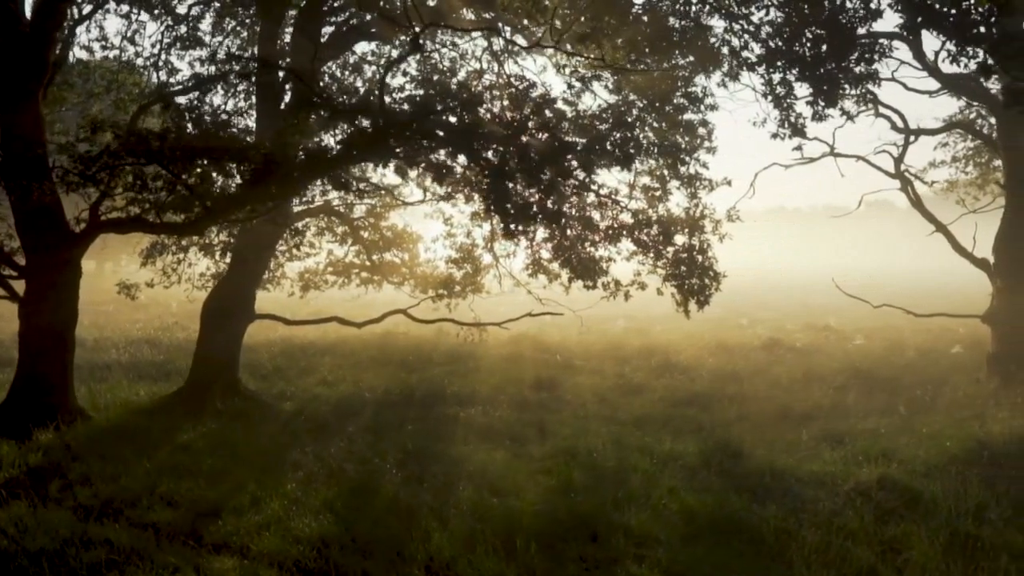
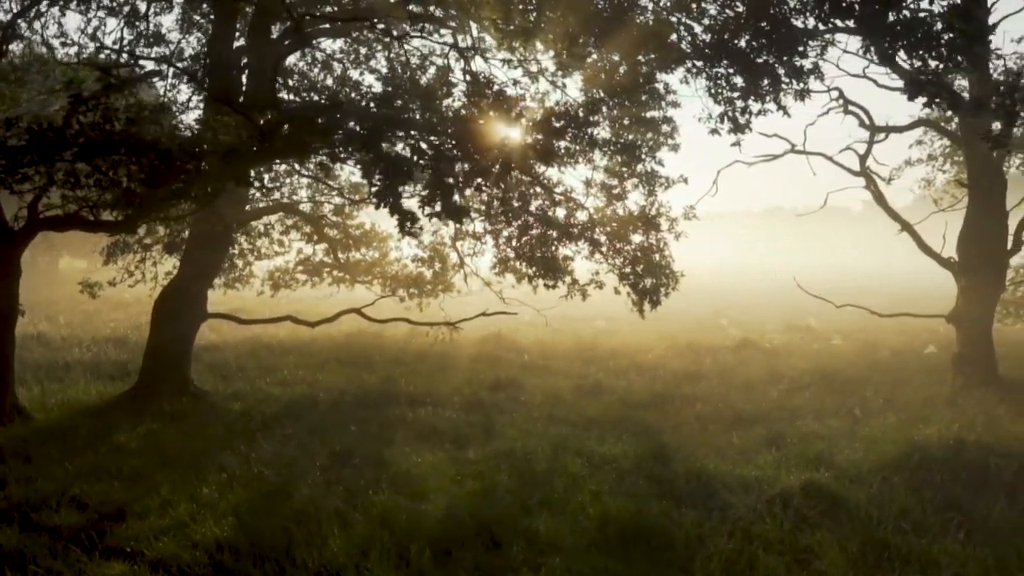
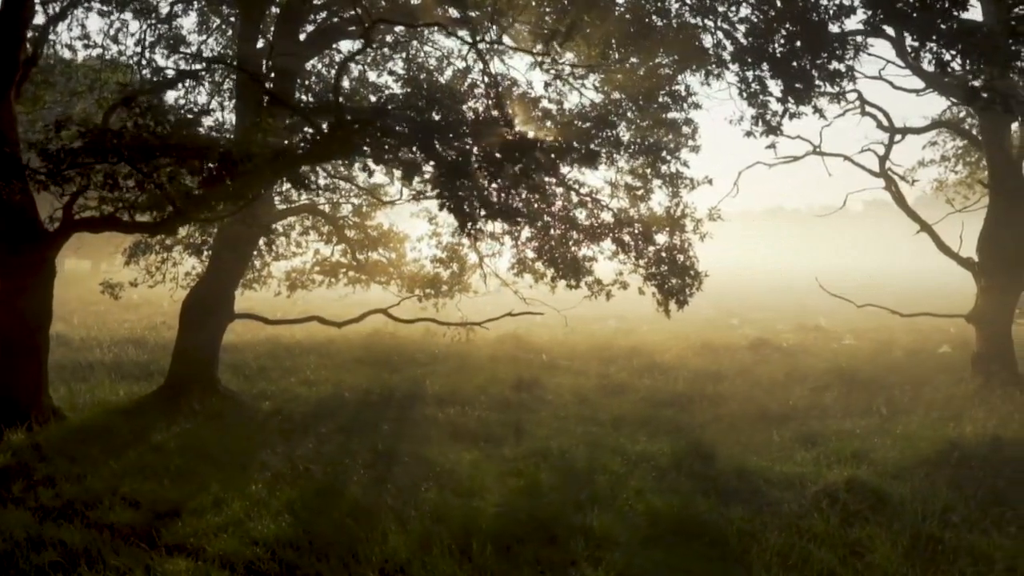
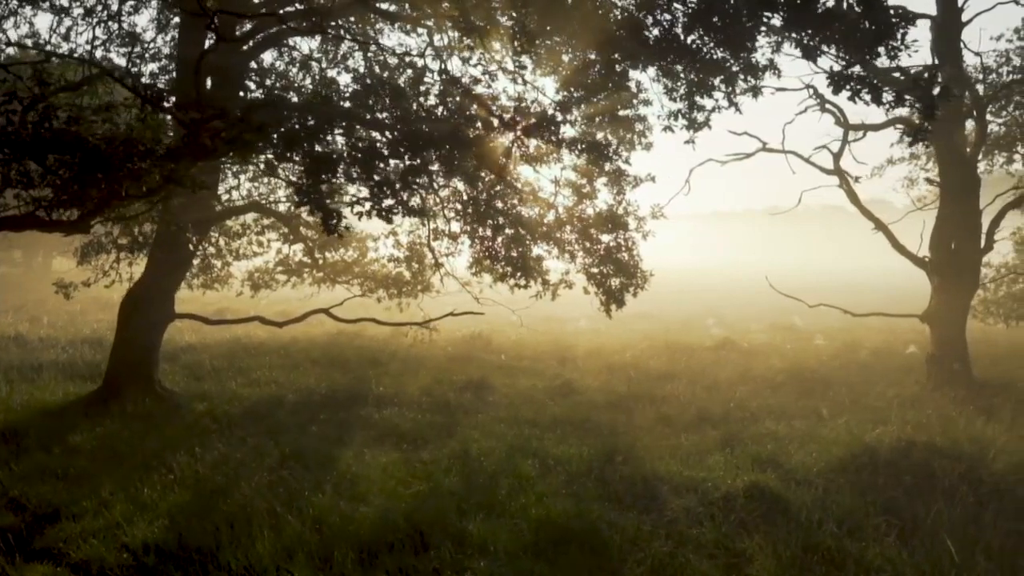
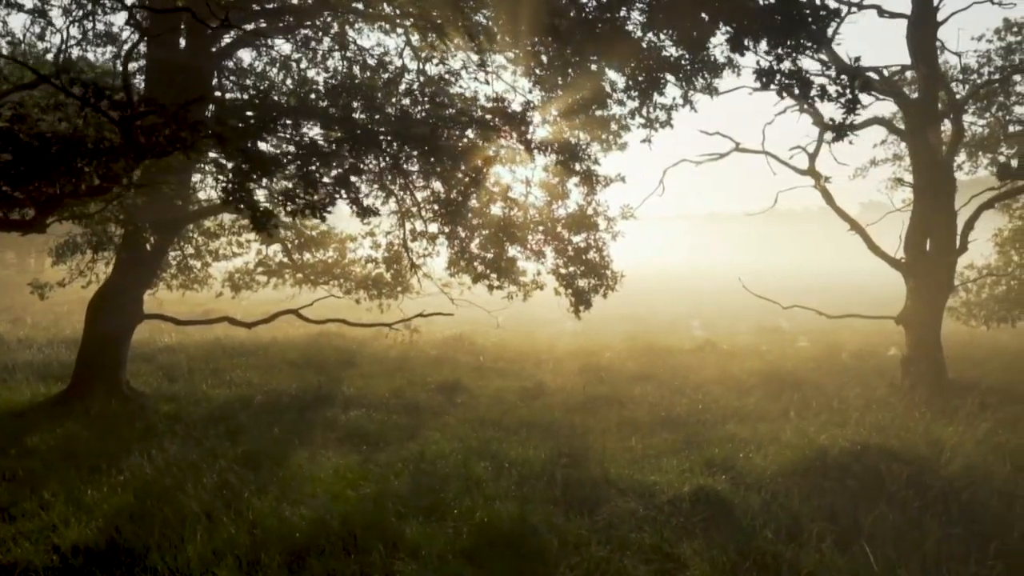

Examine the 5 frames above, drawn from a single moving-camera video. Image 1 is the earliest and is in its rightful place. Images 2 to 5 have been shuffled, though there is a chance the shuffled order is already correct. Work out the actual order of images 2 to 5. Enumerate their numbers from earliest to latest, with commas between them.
3, 2, 4, 5
